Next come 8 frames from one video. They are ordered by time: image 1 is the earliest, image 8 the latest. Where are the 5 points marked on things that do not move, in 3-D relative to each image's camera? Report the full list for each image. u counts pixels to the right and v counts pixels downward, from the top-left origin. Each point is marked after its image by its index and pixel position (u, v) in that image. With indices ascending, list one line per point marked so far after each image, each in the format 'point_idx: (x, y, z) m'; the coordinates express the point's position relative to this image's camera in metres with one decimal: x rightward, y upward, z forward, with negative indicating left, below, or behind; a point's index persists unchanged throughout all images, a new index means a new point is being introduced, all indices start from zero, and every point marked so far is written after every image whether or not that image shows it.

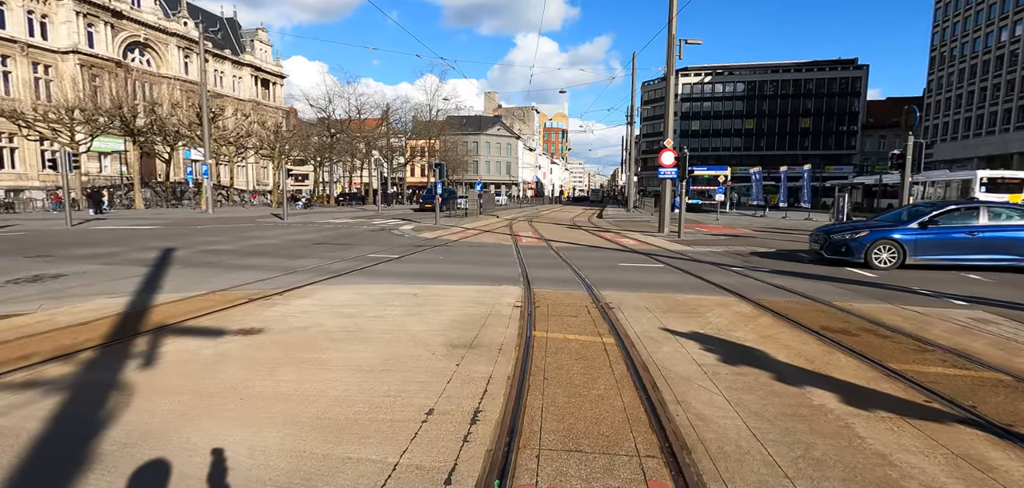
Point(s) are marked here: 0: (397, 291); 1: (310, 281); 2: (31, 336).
0: (-1.7, -0.7, +7.6) m
1: (-3.4, -0.6, +8.8) m
2: (-4.8, -1.0, +5.2) m
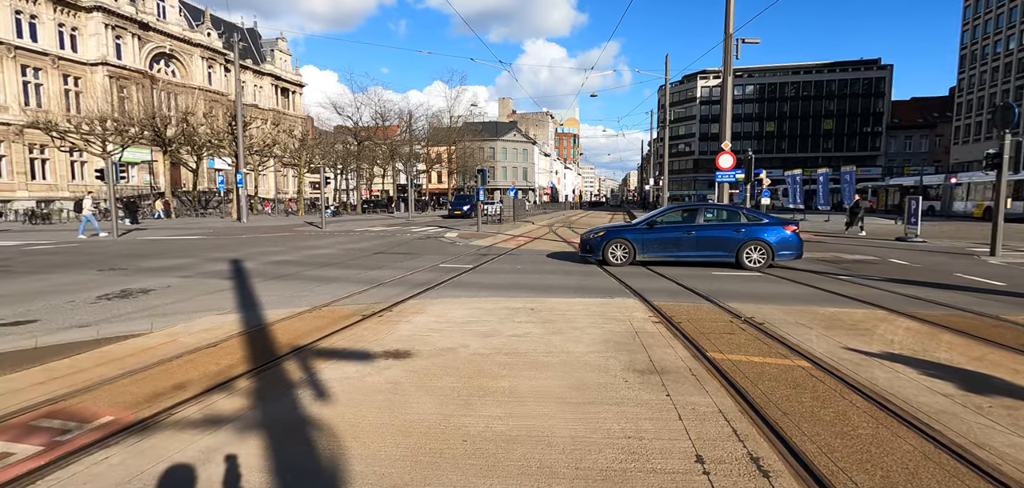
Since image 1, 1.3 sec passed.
0: (0.0, -0.8, +7.2) m
1: (-1.7, -0.8, +8.4) m
2: (-3.2, -1.1, +4.9) m
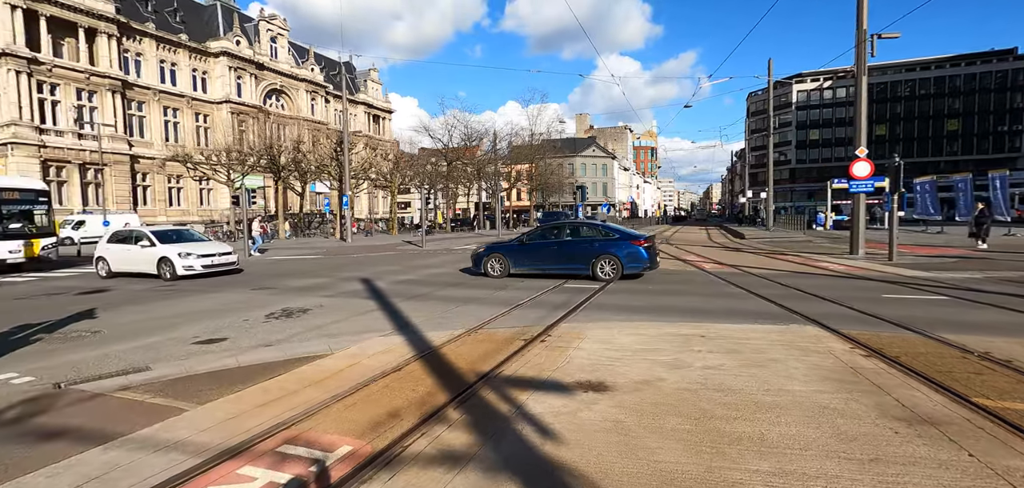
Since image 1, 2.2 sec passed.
0: (+2.1, -1.1, +6.7) m
1: (+0.7, -1.2, +8.2) m
2: (-1.4, -1.4, +4.9) m
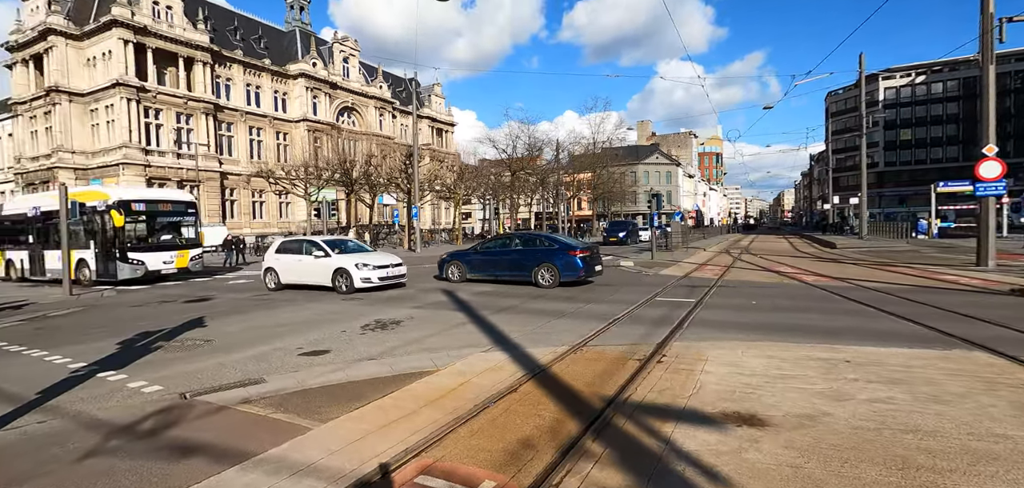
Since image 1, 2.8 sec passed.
0: (+3.5, -1.3, +6.0) m
1: (+2.2, -1.3, +7.6) m
2: (-0.2, -1.5, +4.6) m
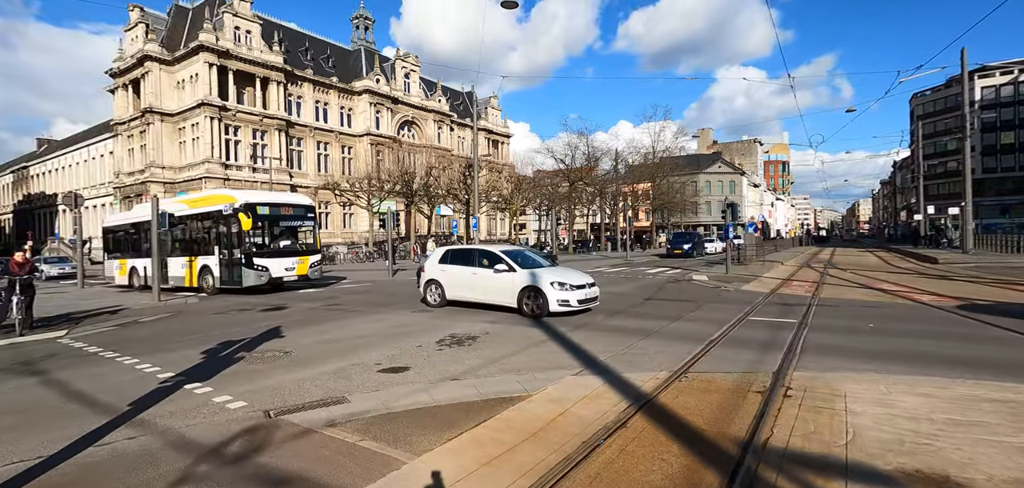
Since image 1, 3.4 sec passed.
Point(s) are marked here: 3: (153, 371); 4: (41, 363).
0: (+4.5, -1.4, +5.0) m
1: (+3.4, -1.5, +6.8) m
2: (+0.7, -1.6, +4.0) m
3: (-5.0, -1.8, +7.2) m
4: (-7.1, -1.8, +7.9) m
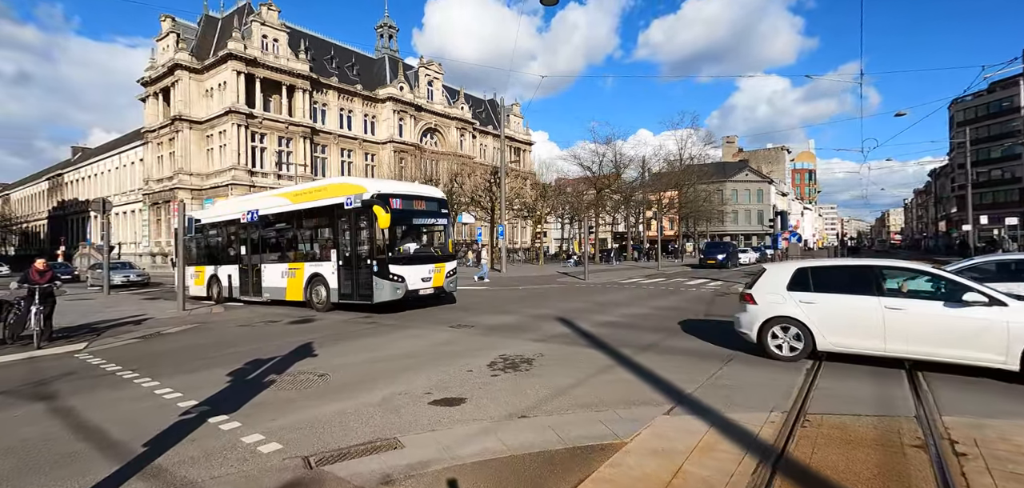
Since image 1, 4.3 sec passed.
0: (+5.3, -1.6, +3.8) m
1: (+4.2, -1.7, +5.6) m
2: (+1.4, -1.7, +2.9) m
3: (-4.1, -1.9, +6.4) m
4: (-6.2, -1.9, +7.1) m
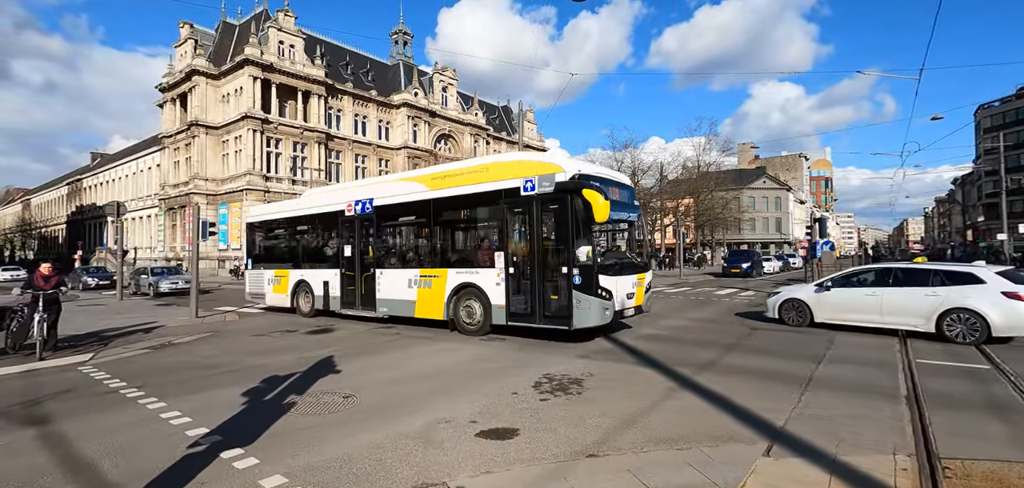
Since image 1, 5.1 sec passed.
0: (+5.8, -1.6, +2.8) m
1: (+4.8, -1.8, +4.6) m
2: (+2.0, -1.7, +2.0) m
3: (-3.5, -1.9, +5.6) m
4: (-5.6, -1.9, +6.3) m
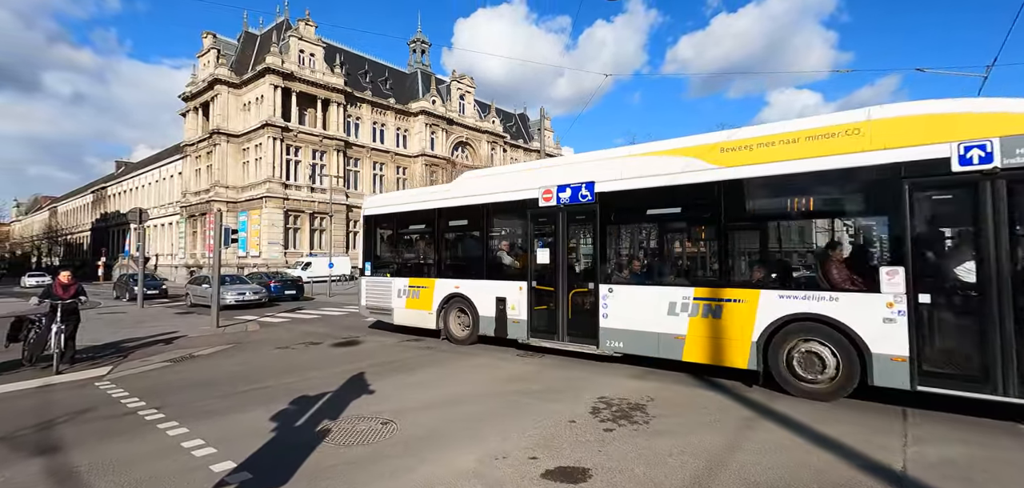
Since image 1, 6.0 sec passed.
0: (+6.4, -1.7, +1.9) m
1: (+5.4, -1.9, +3.8) m
2: (+2.5, -1.8, +1.2) m
3: (-2.9, -2.0, +4.9) m
4: (-5.0, -2.0, +5.7) m
